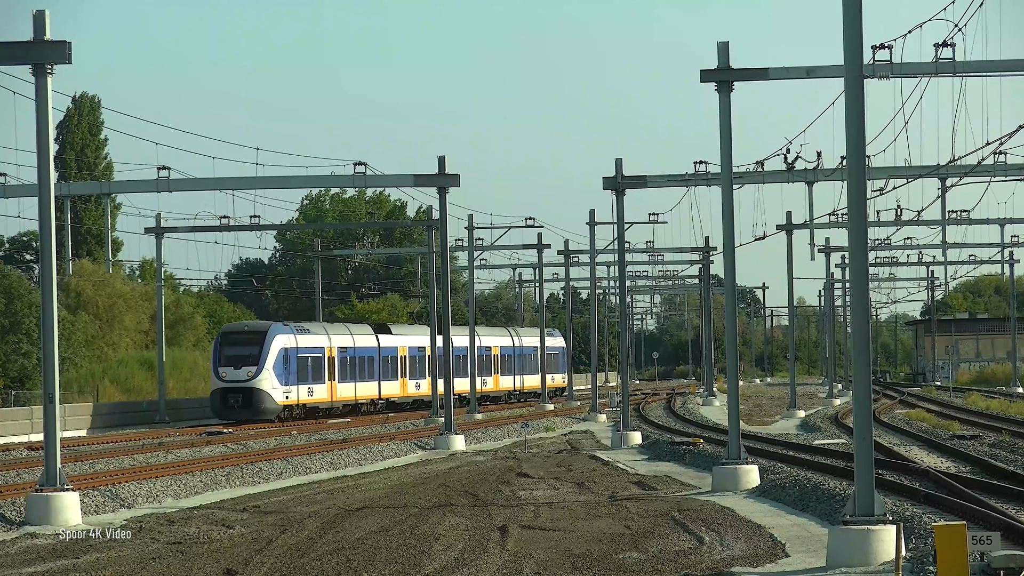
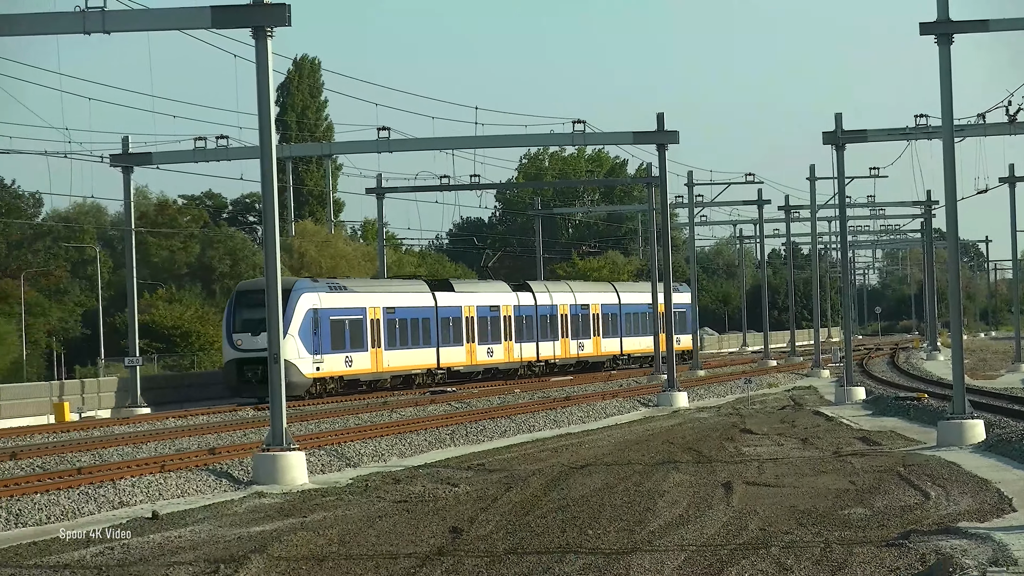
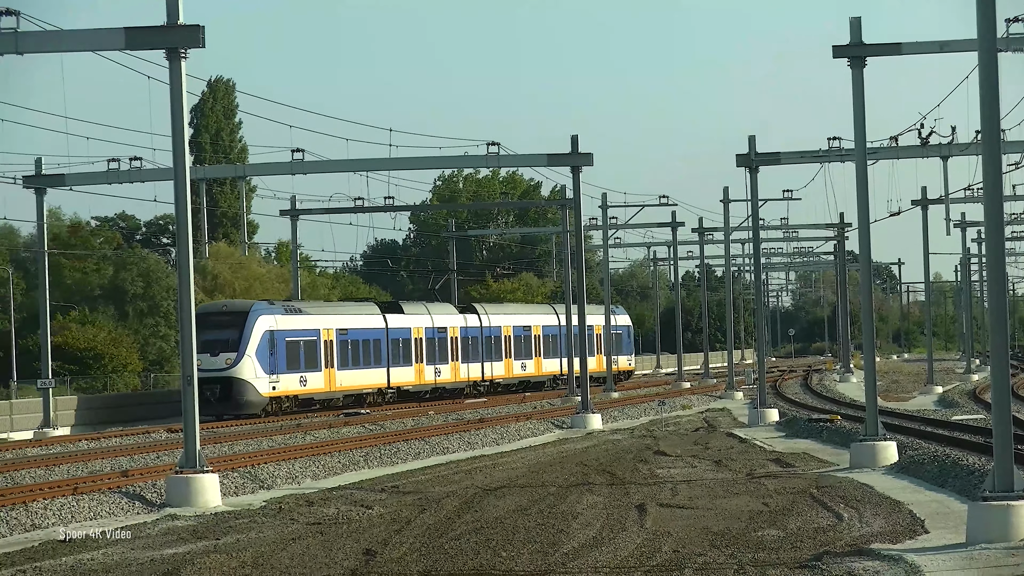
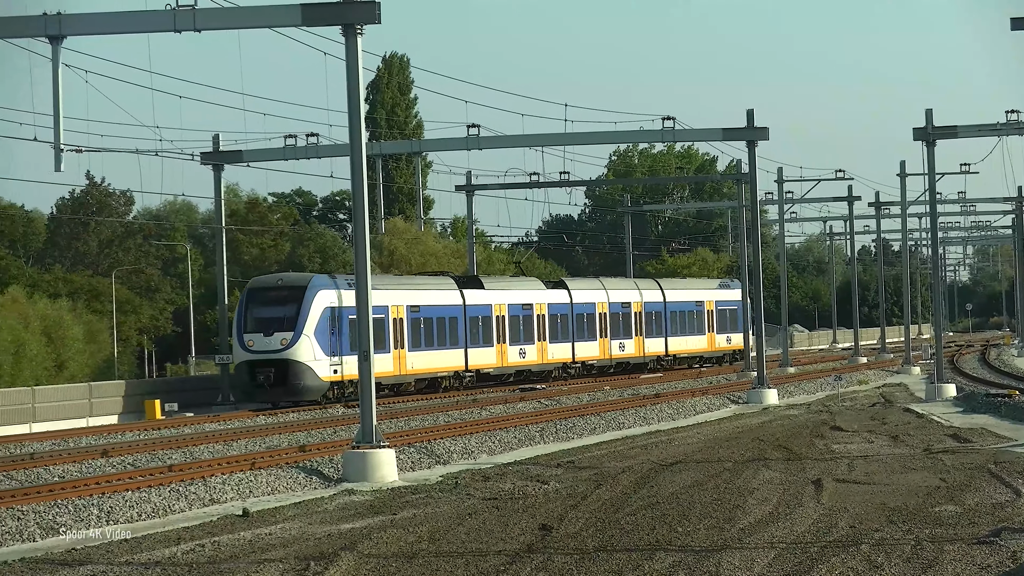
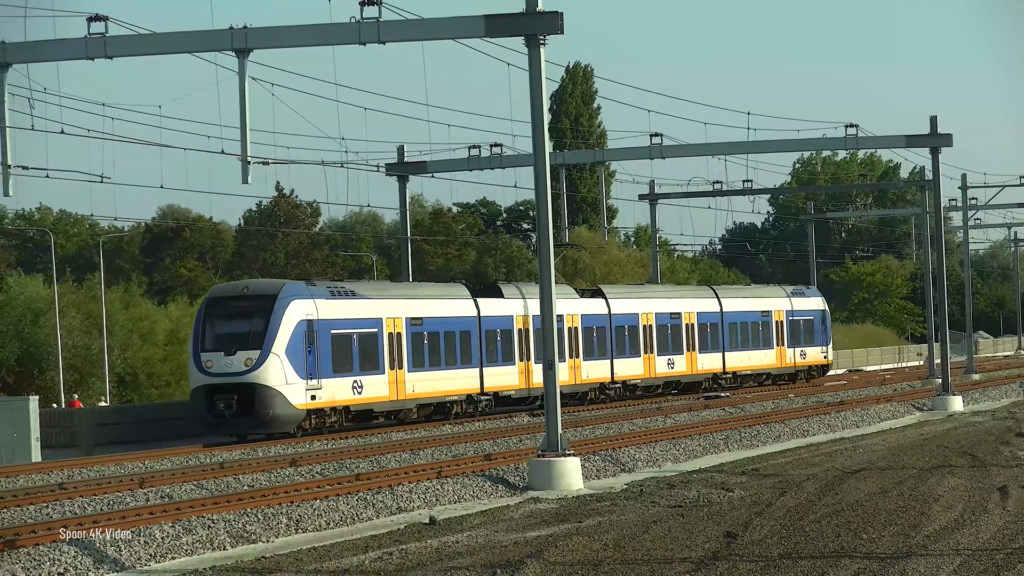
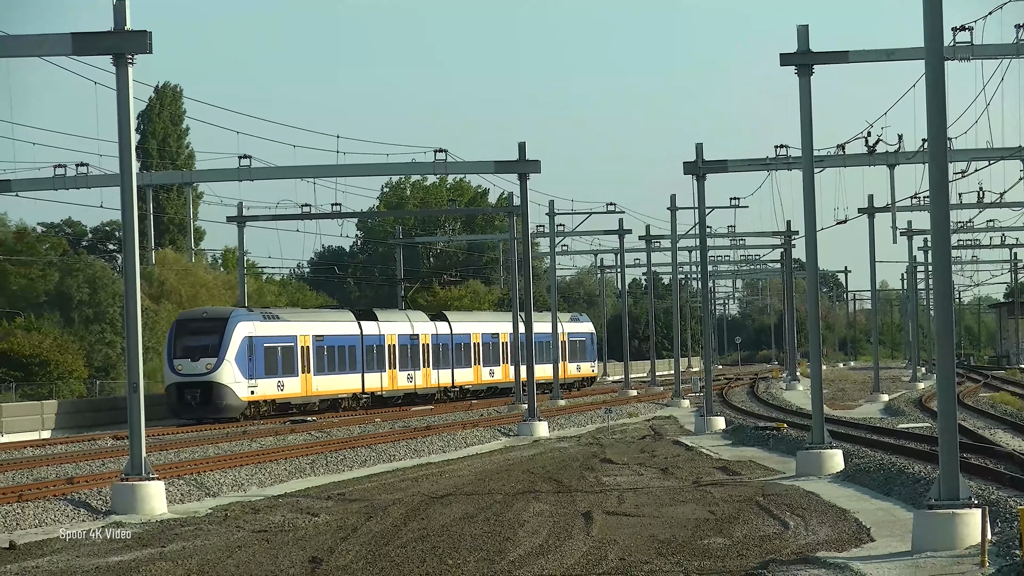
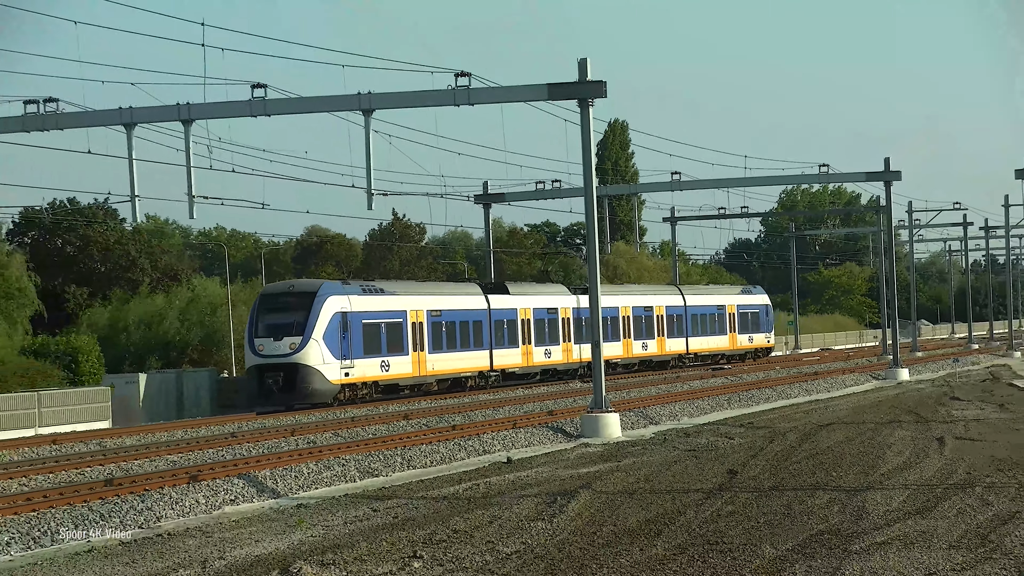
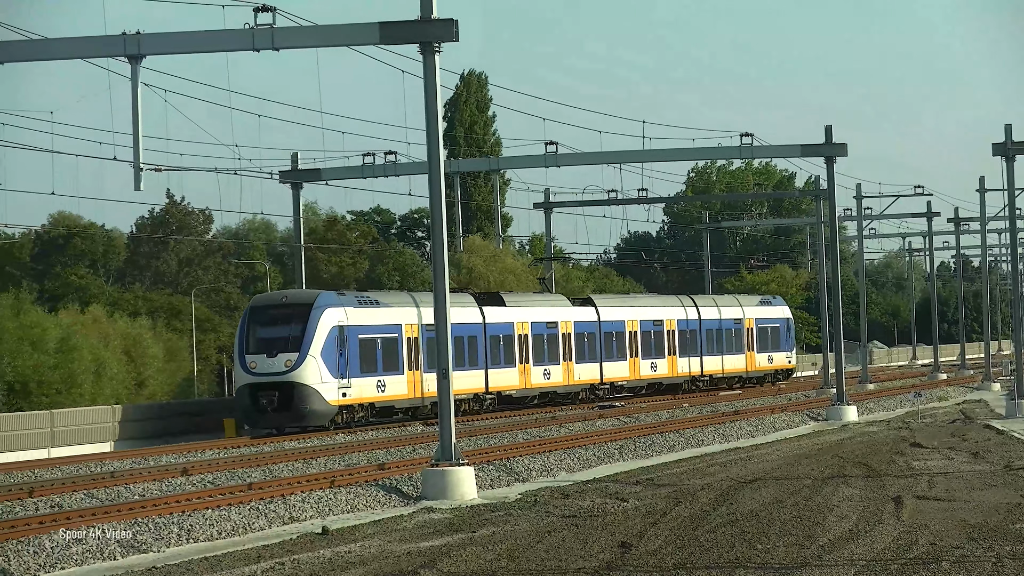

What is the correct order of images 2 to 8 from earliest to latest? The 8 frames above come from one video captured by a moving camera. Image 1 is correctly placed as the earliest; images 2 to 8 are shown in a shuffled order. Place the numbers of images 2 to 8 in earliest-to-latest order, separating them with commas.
6, 3, 2, 4, 8, 5, 7
